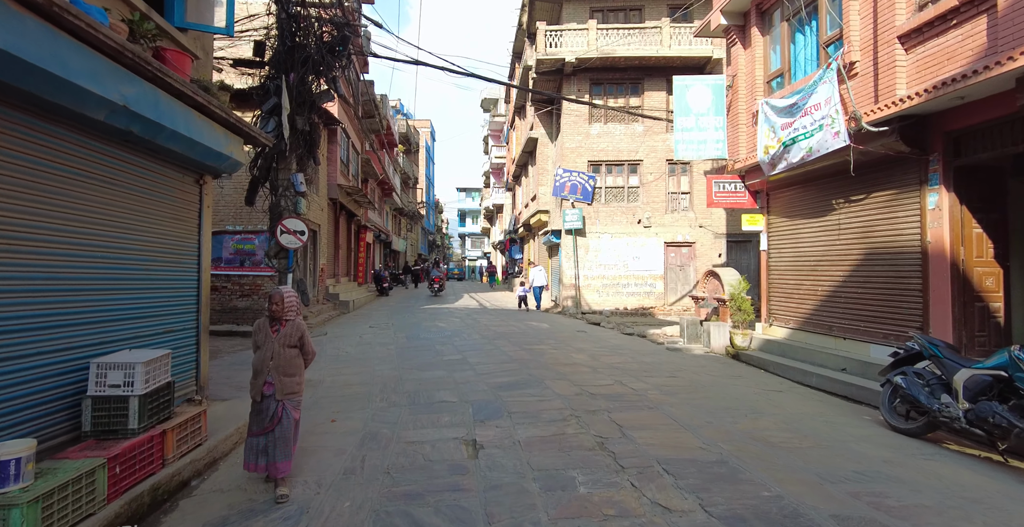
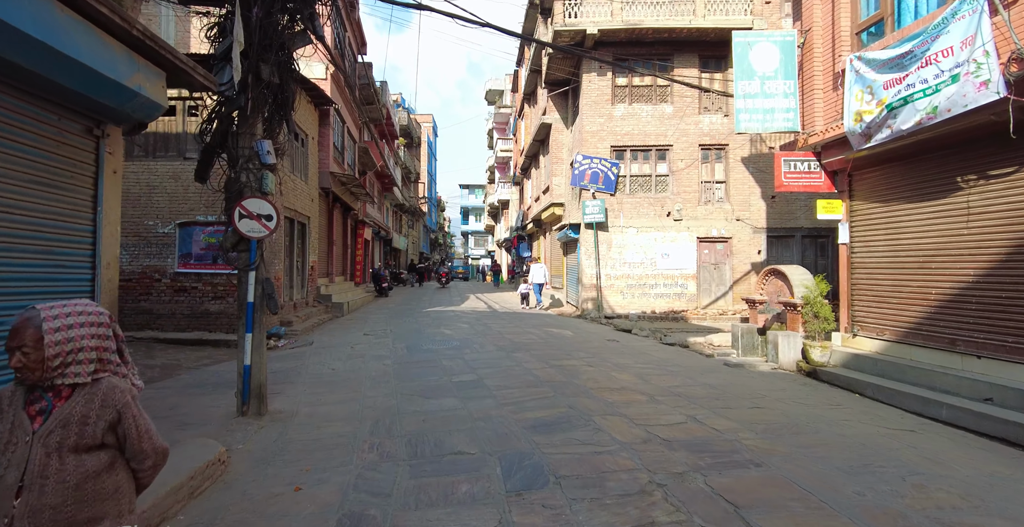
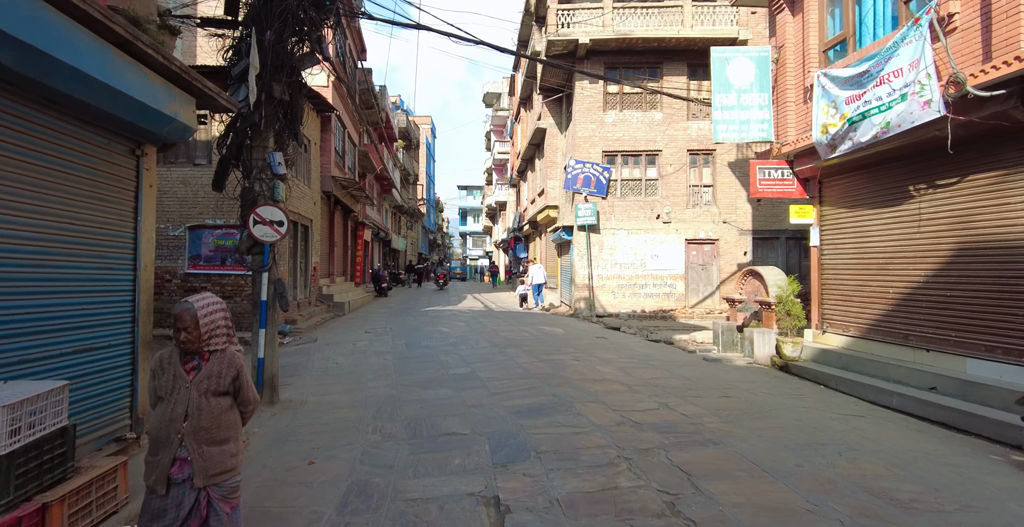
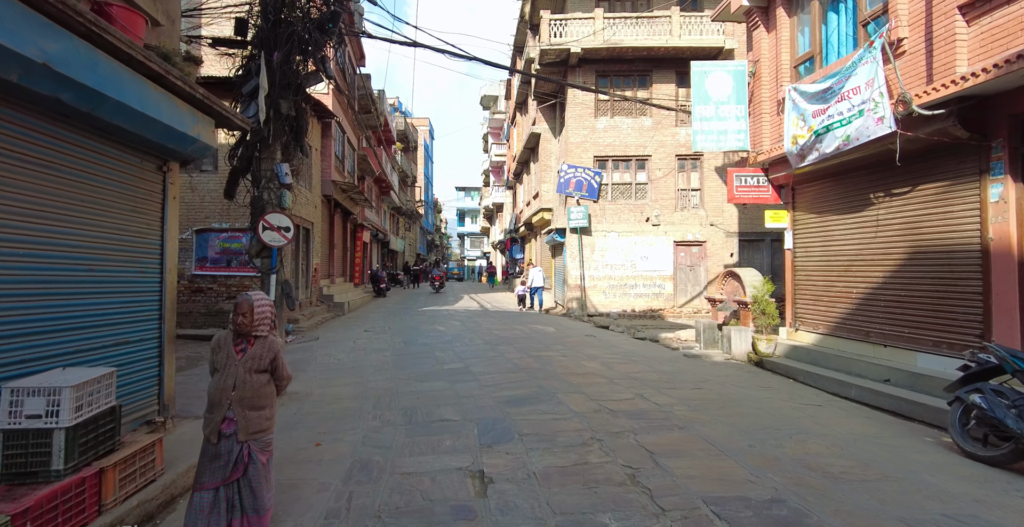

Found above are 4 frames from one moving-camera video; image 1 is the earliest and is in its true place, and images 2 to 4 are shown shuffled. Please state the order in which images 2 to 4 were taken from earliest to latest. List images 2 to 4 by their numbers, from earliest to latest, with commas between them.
4, 3, 2
